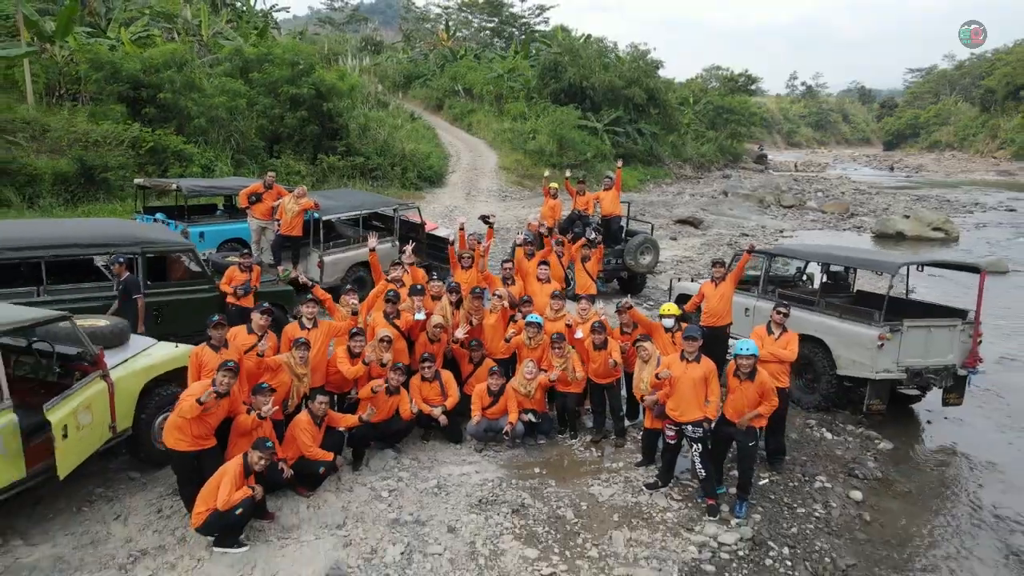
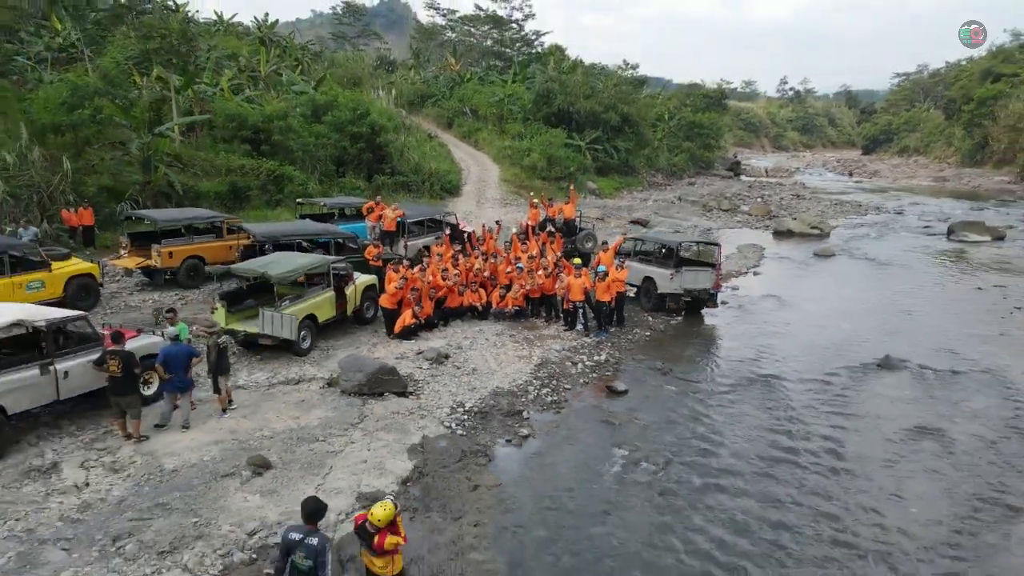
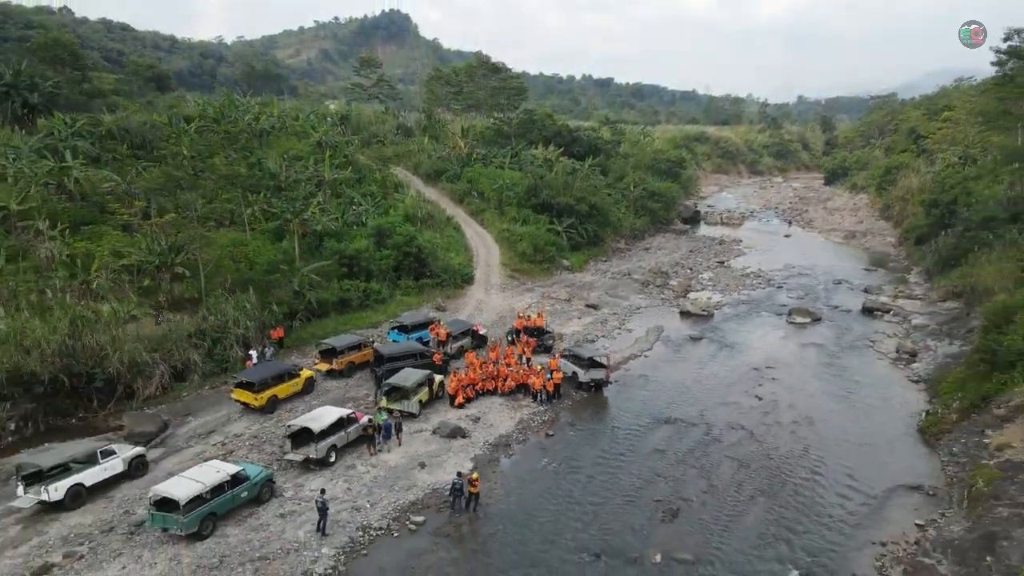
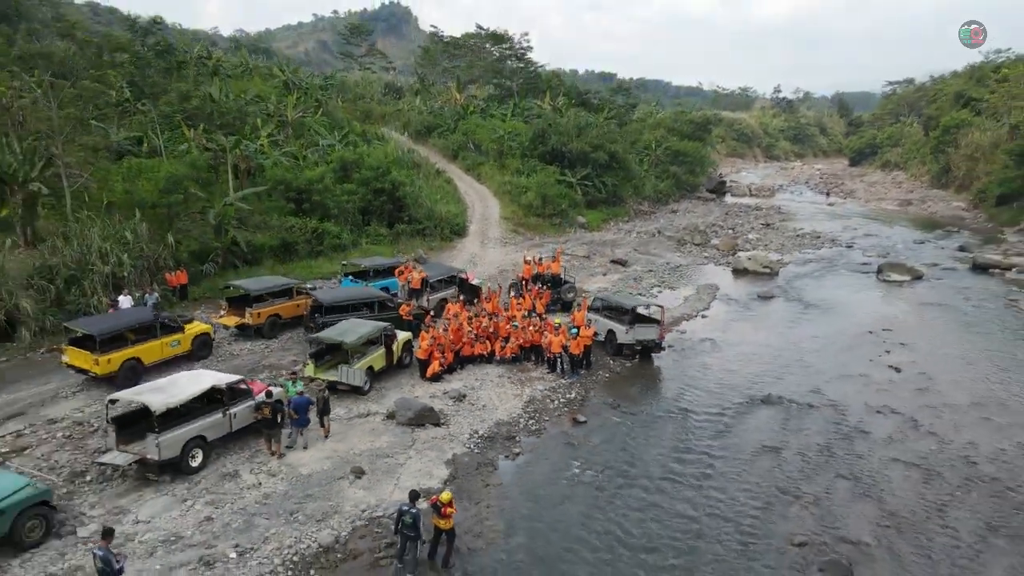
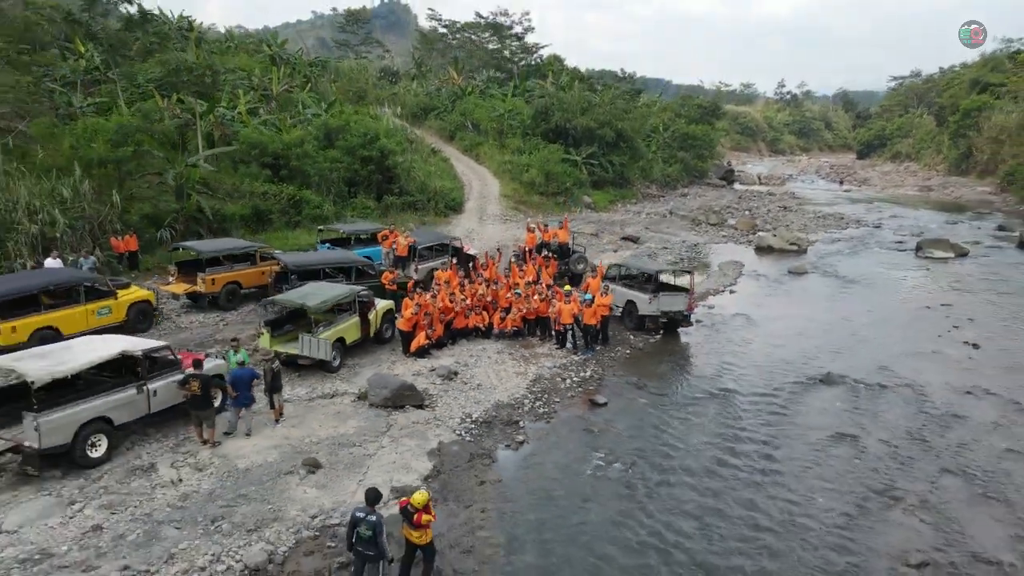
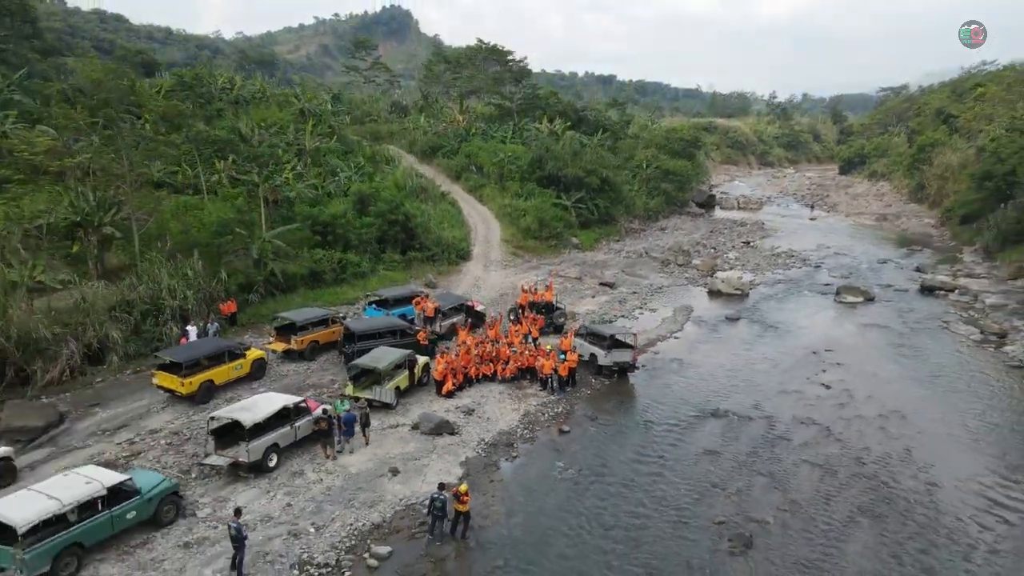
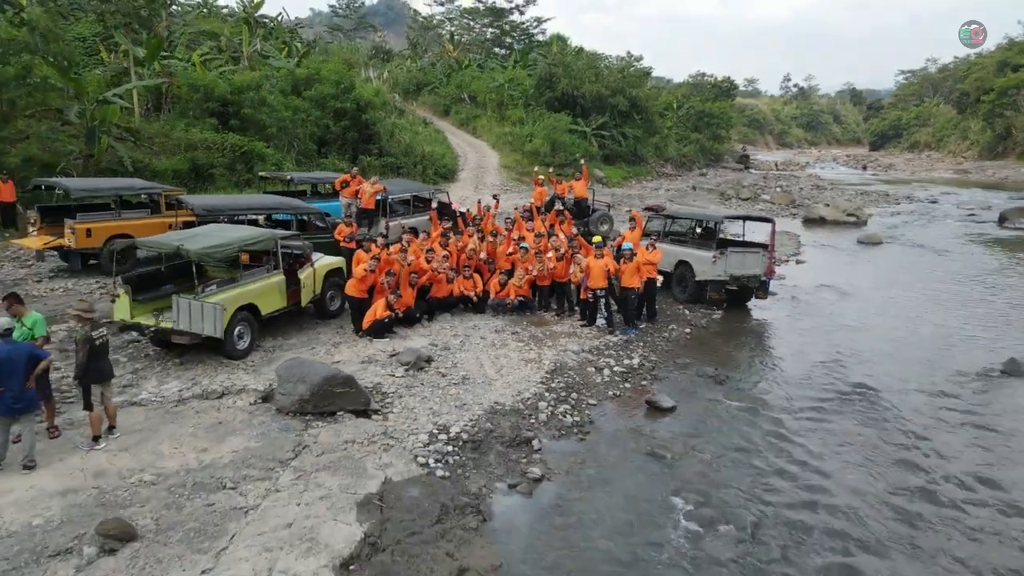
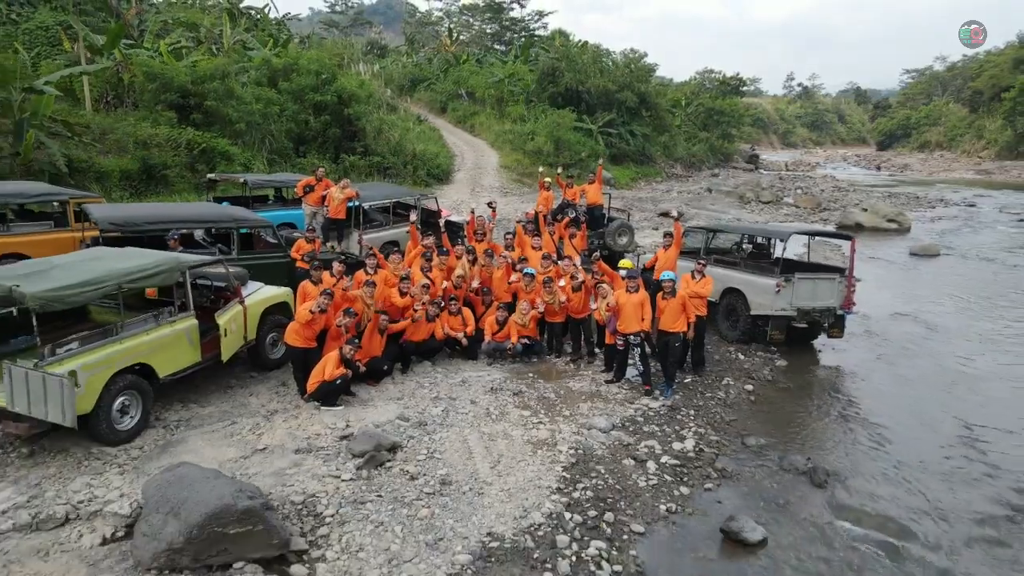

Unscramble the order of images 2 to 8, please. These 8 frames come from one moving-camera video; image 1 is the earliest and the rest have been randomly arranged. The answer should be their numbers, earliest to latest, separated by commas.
8, 7, 2, 5, 4, 6, 3
